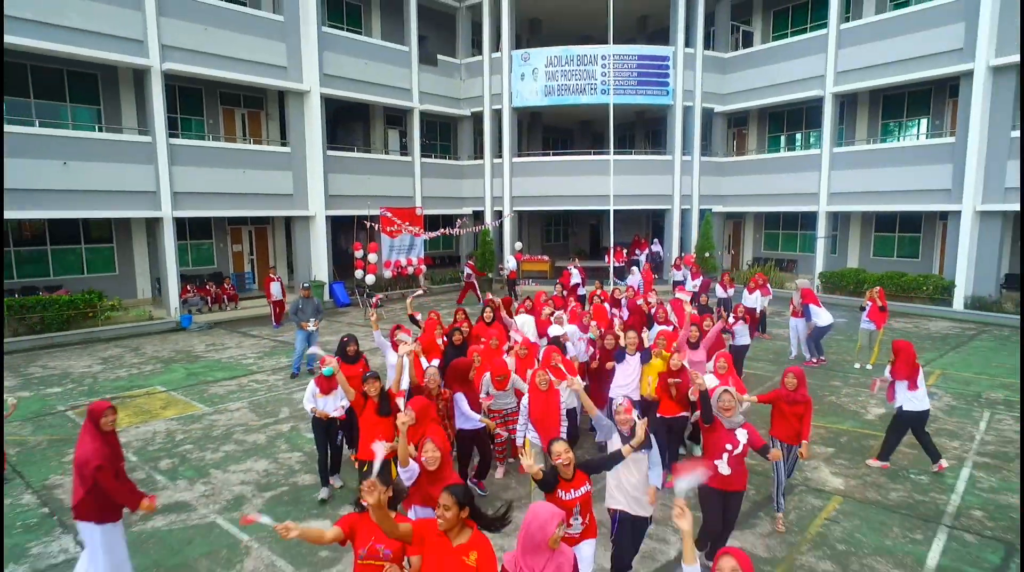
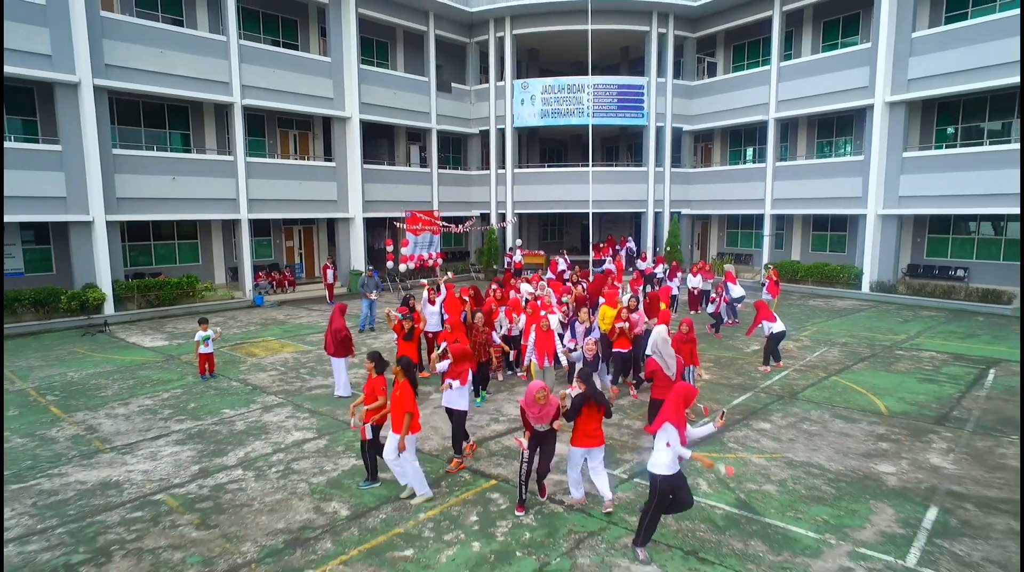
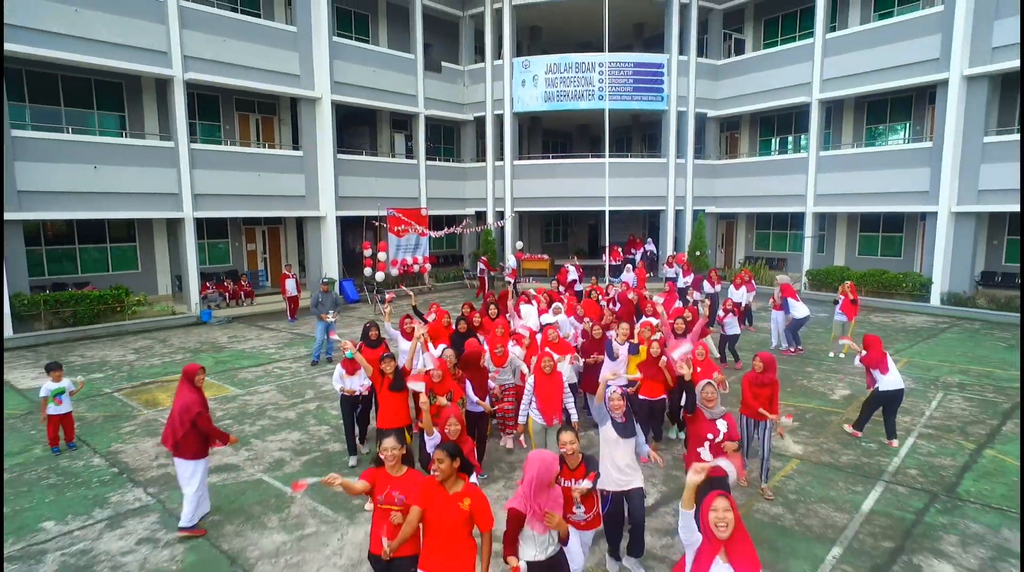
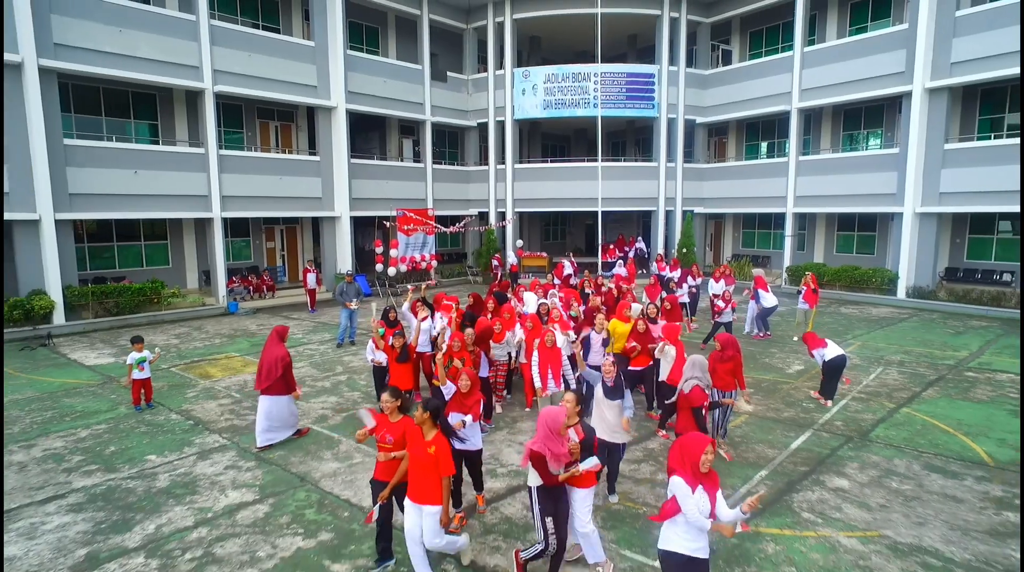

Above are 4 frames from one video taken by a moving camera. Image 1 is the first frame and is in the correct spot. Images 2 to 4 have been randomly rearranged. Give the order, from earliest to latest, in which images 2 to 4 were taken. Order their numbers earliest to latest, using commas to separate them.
3, 4, 2
